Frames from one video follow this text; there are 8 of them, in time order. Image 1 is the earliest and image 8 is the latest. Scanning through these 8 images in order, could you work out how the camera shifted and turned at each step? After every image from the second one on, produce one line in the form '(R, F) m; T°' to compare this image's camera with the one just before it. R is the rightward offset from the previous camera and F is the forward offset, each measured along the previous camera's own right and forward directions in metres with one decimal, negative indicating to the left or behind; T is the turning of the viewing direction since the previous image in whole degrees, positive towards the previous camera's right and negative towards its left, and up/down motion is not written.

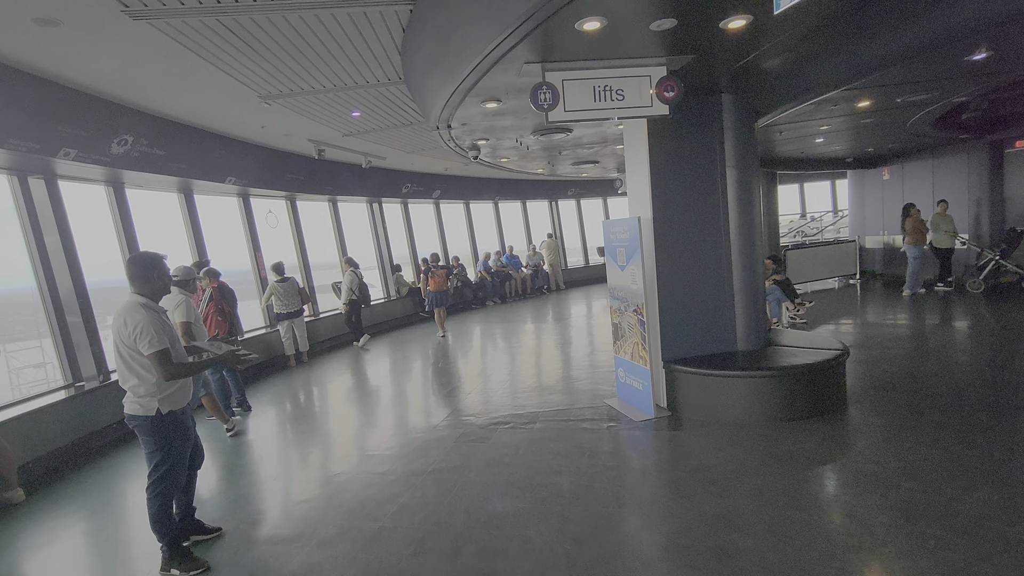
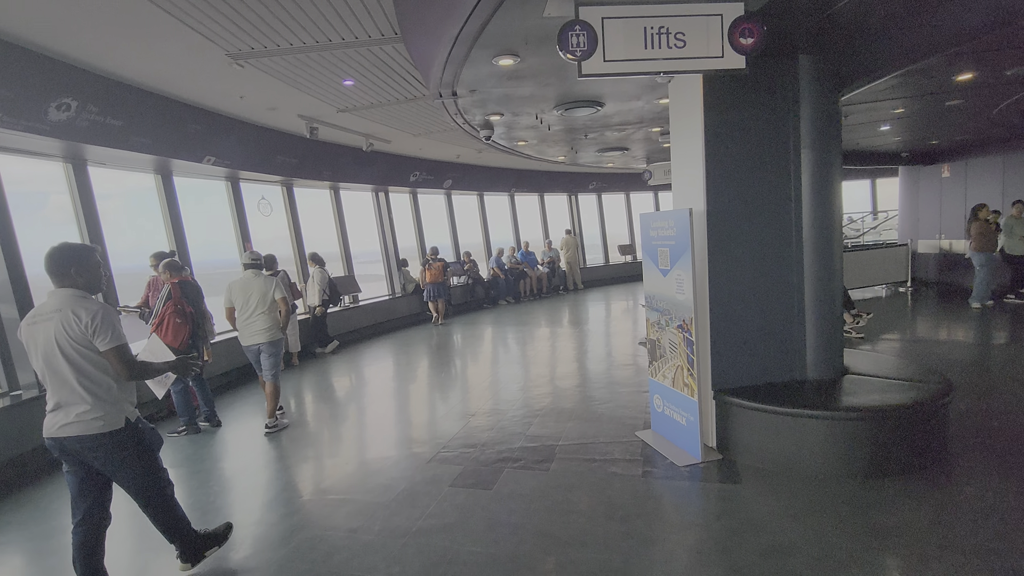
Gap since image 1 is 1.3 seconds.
(0.0, +0.8) m; -2°
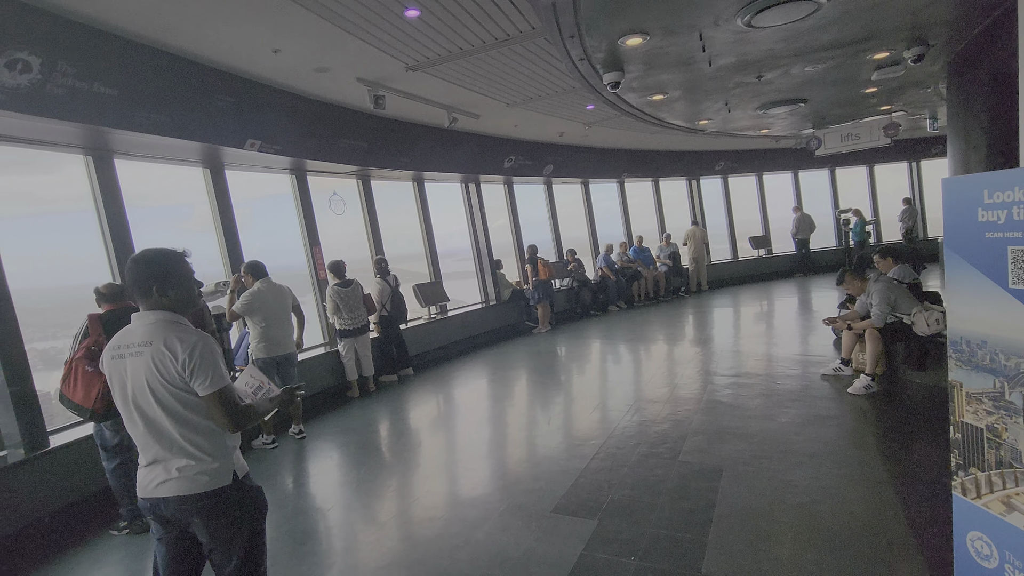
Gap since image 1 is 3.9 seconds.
(-0.3, +1.6) m; -10°
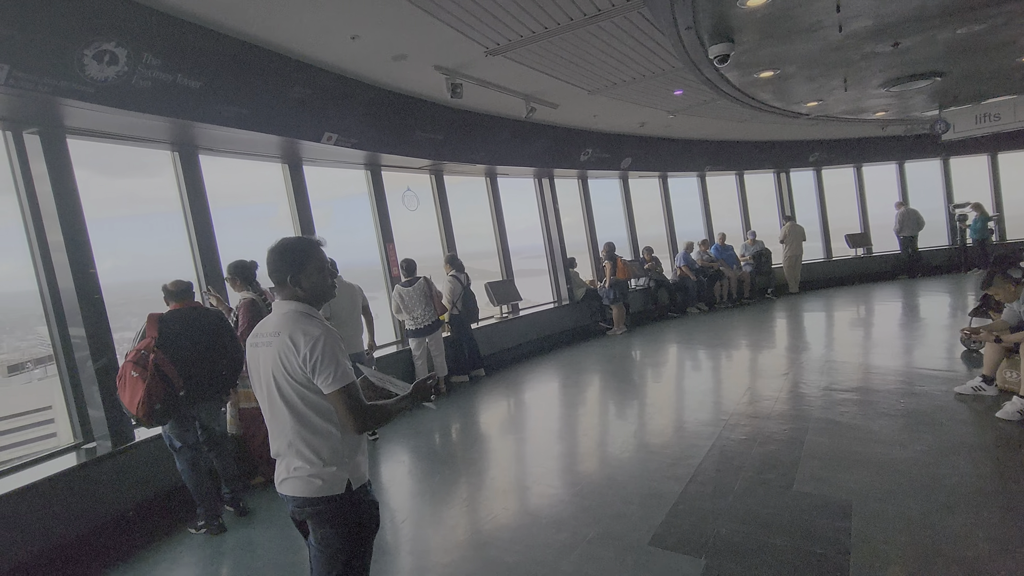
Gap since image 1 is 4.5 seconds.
(-0.1, +0.3) m; -7°
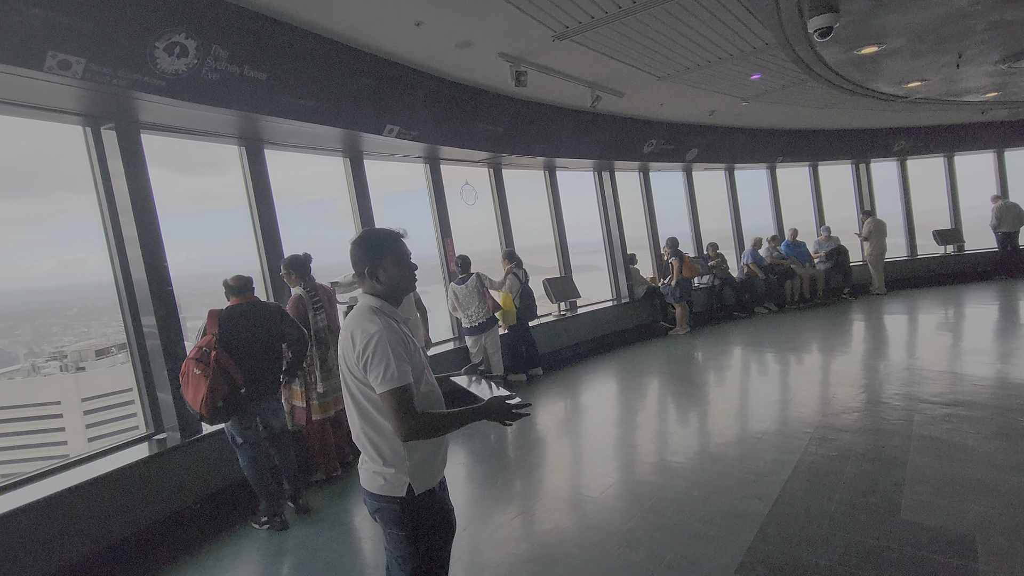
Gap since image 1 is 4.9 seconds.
(-0.1, +0.2) m; -5°
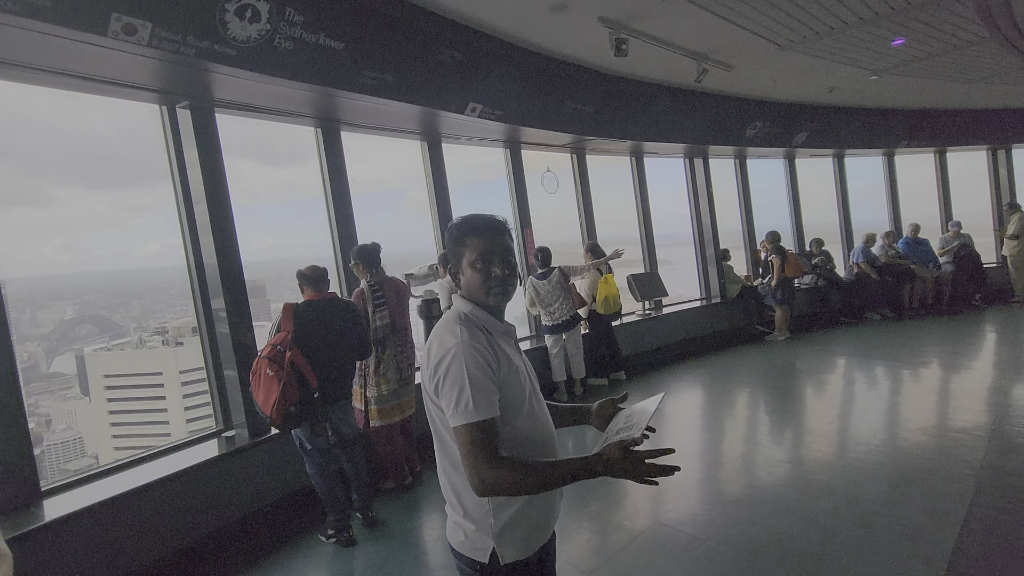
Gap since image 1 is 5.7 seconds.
(-0.2, +0.4) m; -7°
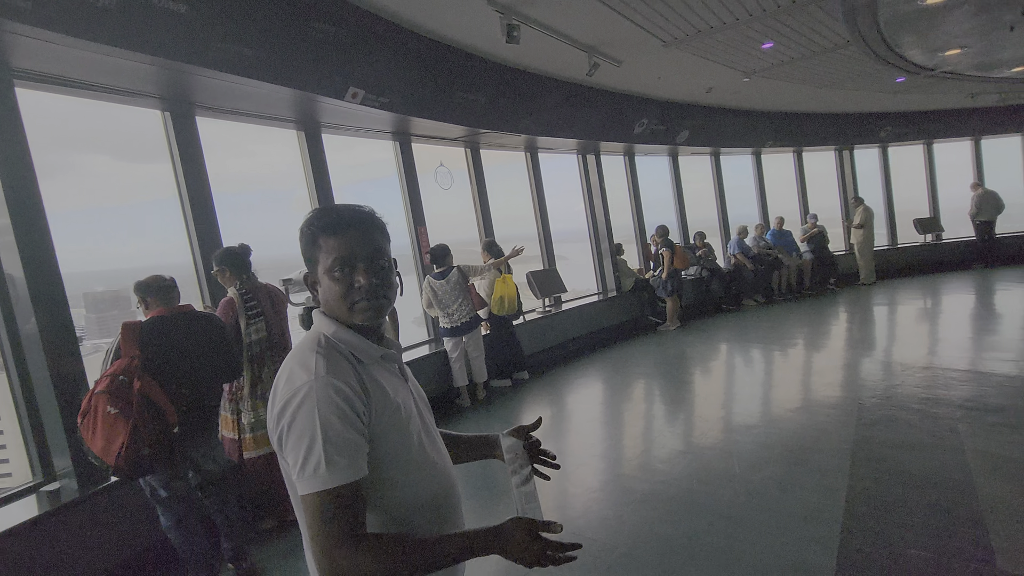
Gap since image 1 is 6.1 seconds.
(0.0, +0.2) m; +11°
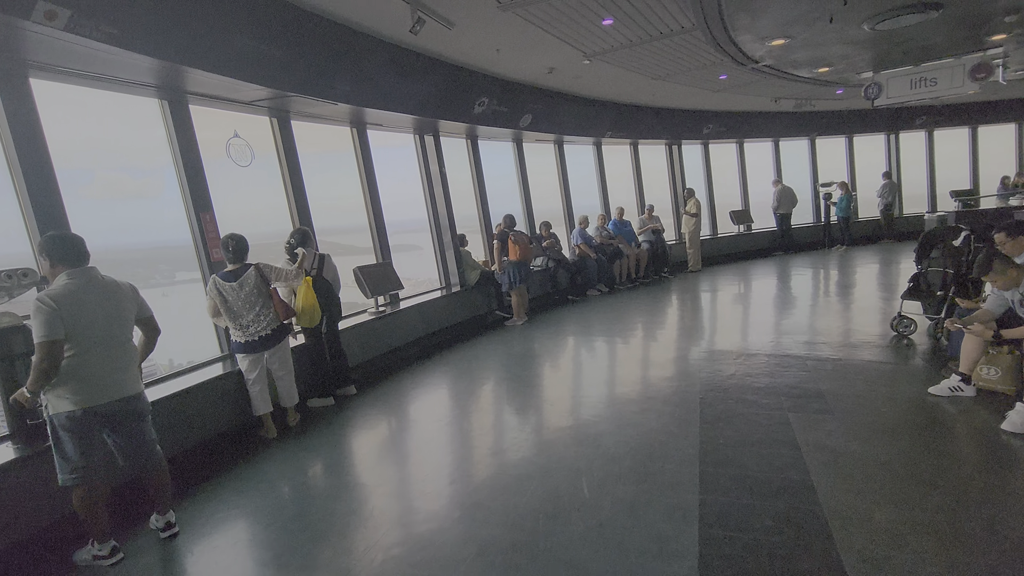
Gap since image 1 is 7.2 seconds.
(+0.3, +0.6) m; +16°
